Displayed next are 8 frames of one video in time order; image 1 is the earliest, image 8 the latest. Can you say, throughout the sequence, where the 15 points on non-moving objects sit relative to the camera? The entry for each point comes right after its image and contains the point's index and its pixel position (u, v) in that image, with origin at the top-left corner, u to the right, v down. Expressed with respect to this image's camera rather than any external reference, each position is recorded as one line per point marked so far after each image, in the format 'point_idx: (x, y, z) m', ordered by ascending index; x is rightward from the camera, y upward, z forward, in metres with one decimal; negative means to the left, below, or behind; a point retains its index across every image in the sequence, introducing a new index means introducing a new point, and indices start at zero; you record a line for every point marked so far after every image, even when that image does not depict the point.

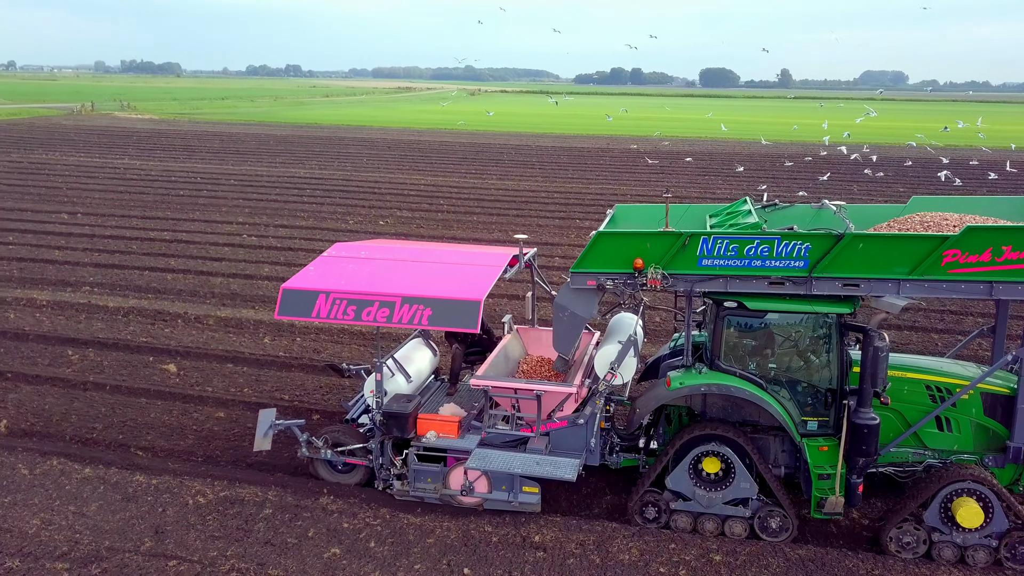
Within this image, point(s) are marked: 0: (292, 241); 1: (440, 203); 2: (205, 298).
0: (-3.8, +0.8, +13.3) m
1: (-1.5, +1.8, +17.7) m
2: (-4.3, -0.1, +10.4) m
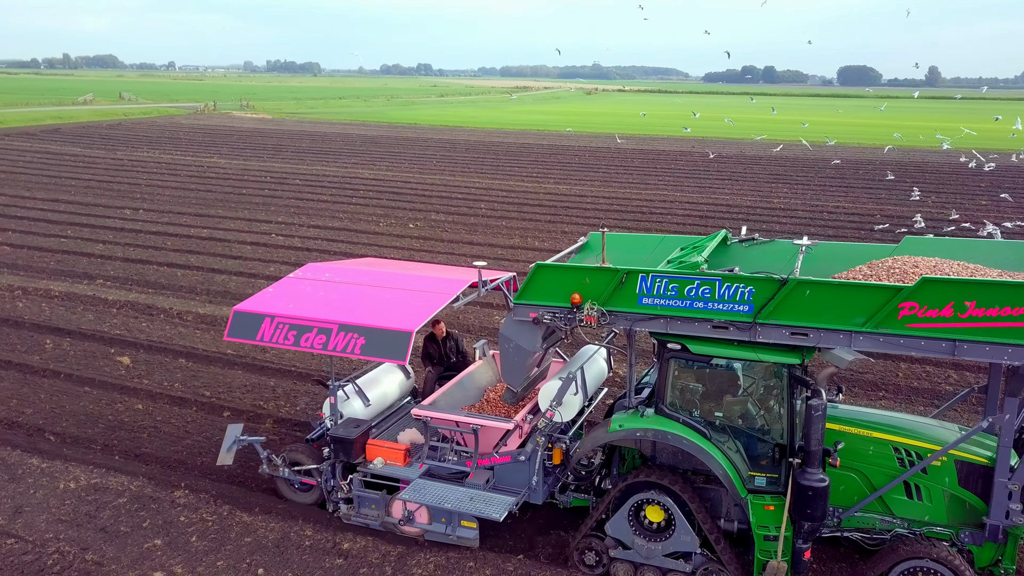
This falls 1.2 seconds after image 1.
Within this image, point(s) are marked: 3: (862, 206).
0: (-3.6, +0.8, +14.0) m
1: (-0.7, +1.8, +18.0) m
2: (-4.6, 0.0, +11.2) m
3: (+8.3, +1.9, +18.9) m
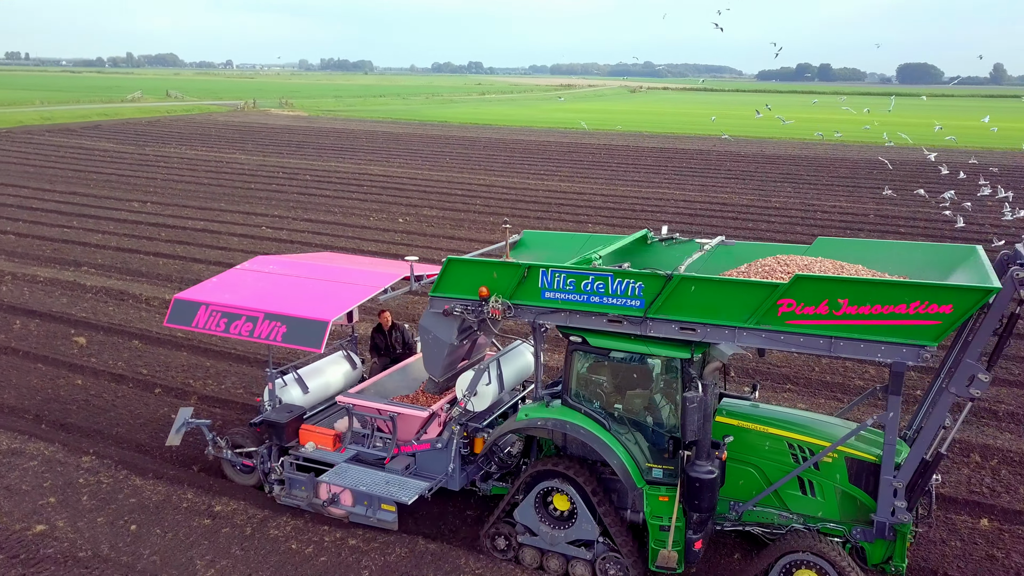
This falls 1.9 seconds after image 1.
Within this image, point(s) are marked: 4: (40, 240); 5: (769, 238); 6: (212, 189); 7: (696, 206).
0: (-4.0, +1.0, +14.6) m
1: (-0.8, +1.9, +18.4) m
2: (-5.2, +0.2, +11.8) m
3: (+8.2, +1.9, +18.8) m
4: (-8.0, +0.8, +13.7) m
5: (+5.0, +1.0, +15.5) m
6: (-7.3, +2.4, +19.7) m
7: (+4.4, +1.9, +18.9) m
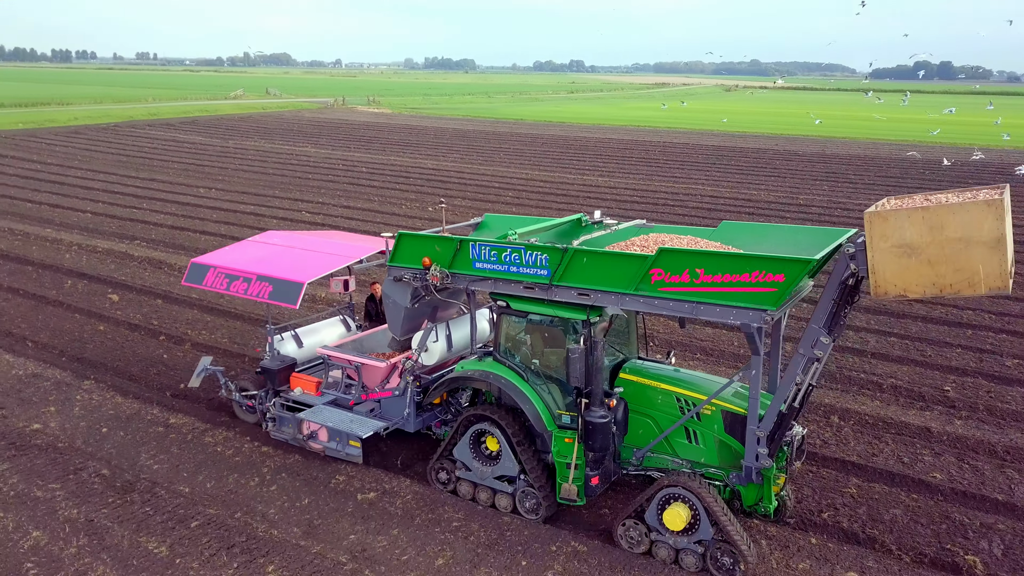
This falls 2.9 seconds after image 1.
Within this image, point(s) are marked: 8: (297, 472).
0: (-3.7, +1.4, +16.2) m
1: (-0.1, +2.2, +19.5) m
2: (-5.3, +0.6, +13.5) m
3: (+8.8, +1.9, +18.9) m
4: (-7.8, +1.3, +15.8) m
5: (+5.3, +1.2, +16.0) m
6: (-6.4, +2.9, +21.6) m
7: (+5.1, +2.1, +19.5) m
8: (-1.6, -1.4, +6.2) m
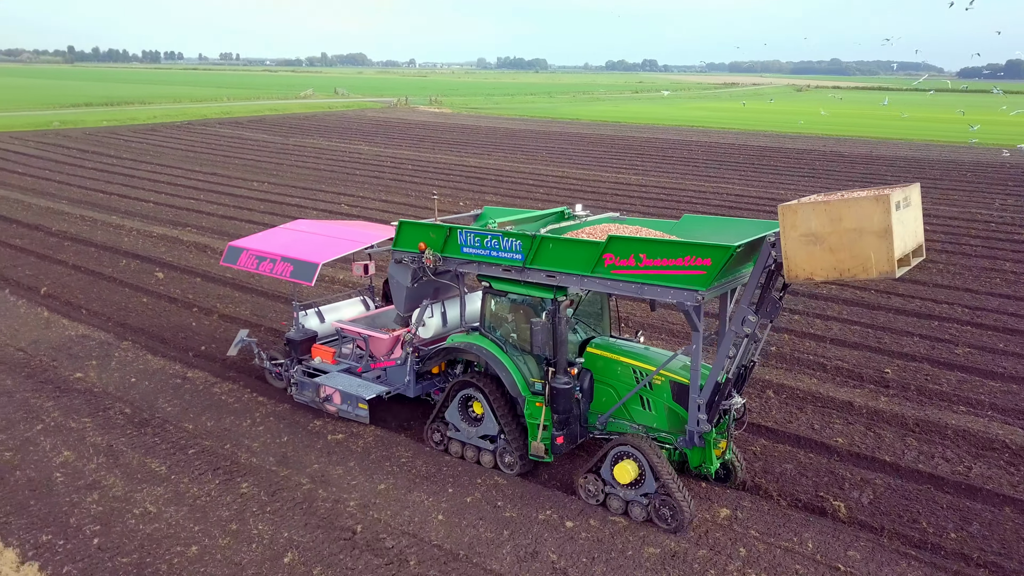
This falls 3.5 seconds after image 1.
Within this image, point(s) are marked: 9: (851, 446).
0: (-3.3, +1.7, +17.4) m
1: (+0.6, +2.4, +20.5) m
2: (-5.0, +0.9, +15.0) m
3: (+9.5, +1.9, +19.1) m
4: (-7.4, +1.7, +17.4) m
5: (+5.7, +1.2, +16.6) m
6: (-5.5, +3.3, +23.1) m
7: (+5.8, +2.2, +20.0) m
8: (-2.1, -1.2, +7.3) m
9: (+2.8, -1.3, +6.7) m
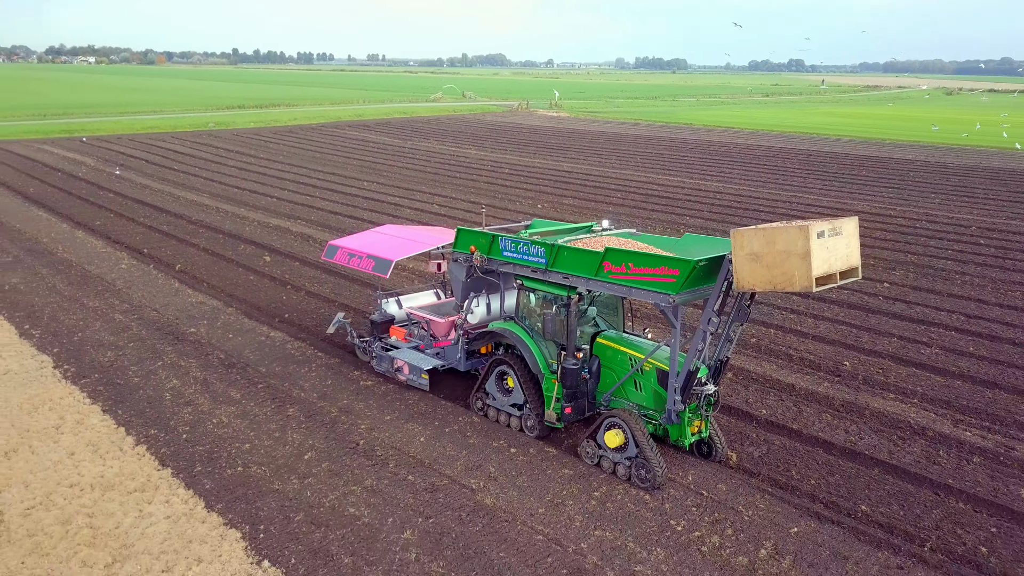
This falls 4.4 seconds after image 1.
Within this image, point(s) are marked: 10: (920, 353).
0: (-1.6, +1.9, +19.7) m
1: (+2.8, +2.5, +22.1) m
2: (-3.7, +1.3, +17.5) m
3: (+11.3, +1.6, +19.3) m
4: (-5.6, +2.1, +20.3) m
5: (+7.2, +1.1, +17.4) m
6: (-2.8, +3.6, +25.7) m
7: (+7.8, +2.0, +20.8) m
8: (-2.1, -1.0, +9.5) m
9: (+2.6, -1.3, +8.2) m
10: (+5.2, -0.8, +10.2) m
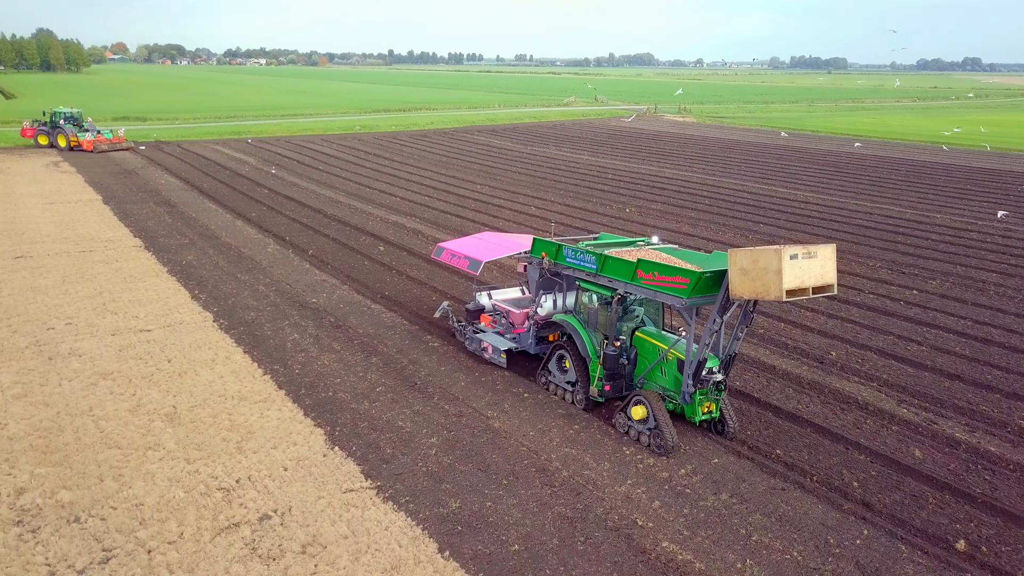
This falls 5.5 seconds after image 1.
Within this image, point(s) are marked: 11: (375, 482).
0: (+0.9, +2.1, +22.2) m
1: (+5.6, +2.5, +23.9) m
2: (-1.7, +1.6, +20.5) m
3: (+13.5, +1.3, +19.7) m
4: (-3.0, +2.5, +23.5) m
5: (+9.0, +0.9, +18.5) m
6: (+0.8, +3.8, +28.3) m
7: (+10.3, +1.8, +21.7) m
8: (-1.5, -0.7, +12.3) m
9: (+2.9, -1.3, +10.2) m
10: (+5.8, -0.9, +11.8) m
11: (-1.3, -1.9, +7.8) m
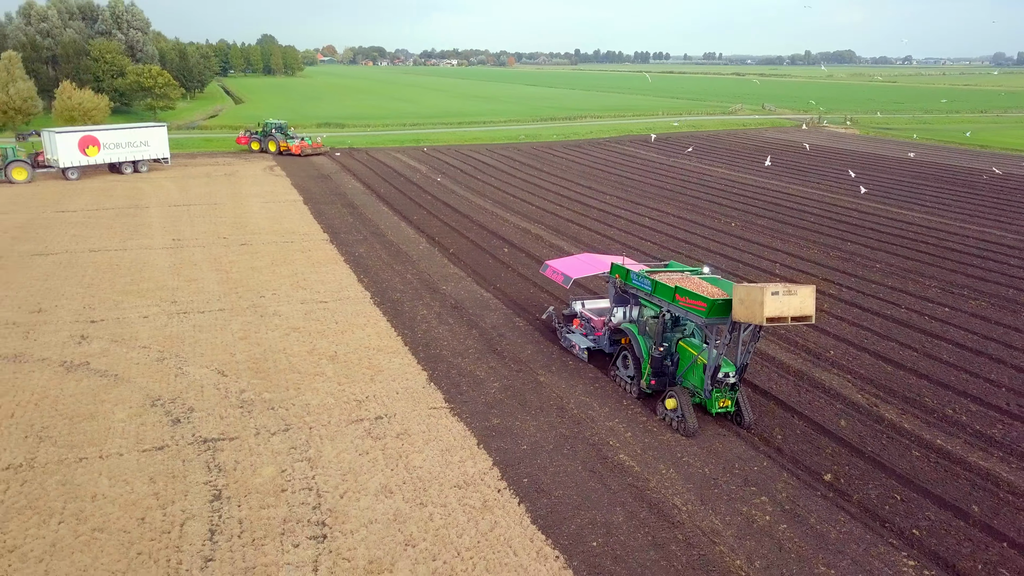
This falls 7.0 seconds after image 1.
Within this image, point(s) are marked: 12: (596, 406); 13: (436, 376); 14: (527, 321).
0: (+4.6, +2.1, +25.6) m
1: (+9.5, +2.2, +26.2) m
2: (+1.7, +1.7, +24.4) m
3: (+16.2, +0.5, +20.4) m
4: (+1.1, +2.7, +27.7) m
5: (+11.7, +0.4, +20.2) m
6: (+5.9, +3.8, +31.5) m
7: (+13.6, +1.2, +23.0) m
8: (-0.1, -0.6, +16.4) m
9: (+3.8, -1.4, +13.4) m
10: (+6.9, -1.2, +14.3) m
11: (-0.9, -1.7, +12.0) m
12: (+1.2, -1.7, +12.0) m
13: (-1.2, -1.4, +13.1) m
14: (+0.3, -0.7, +16.6) m
